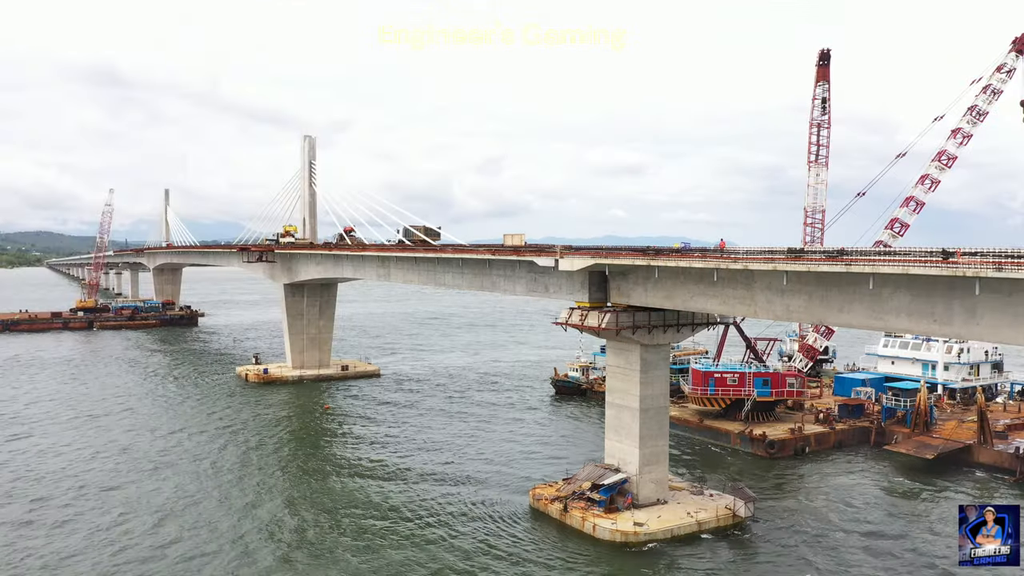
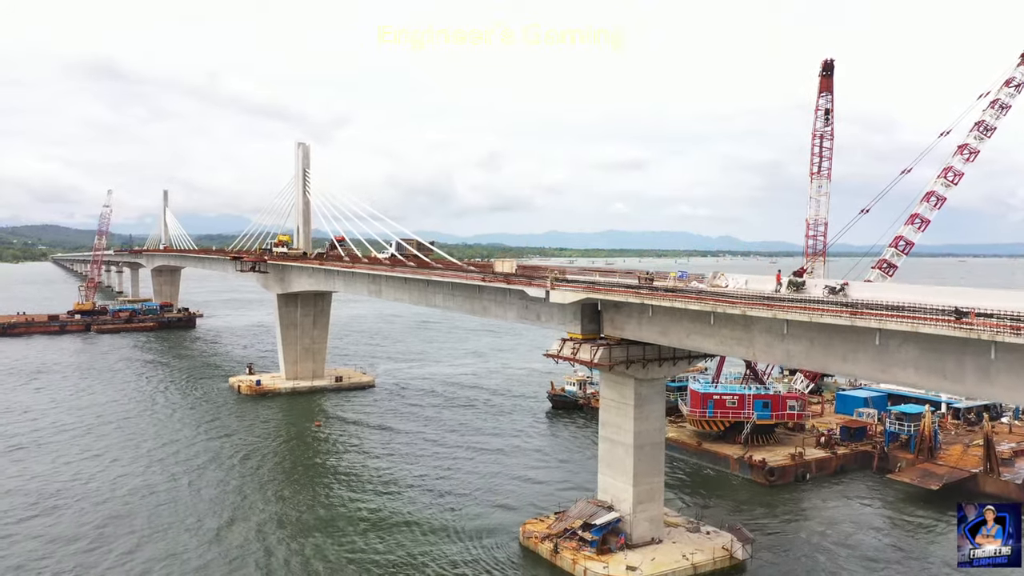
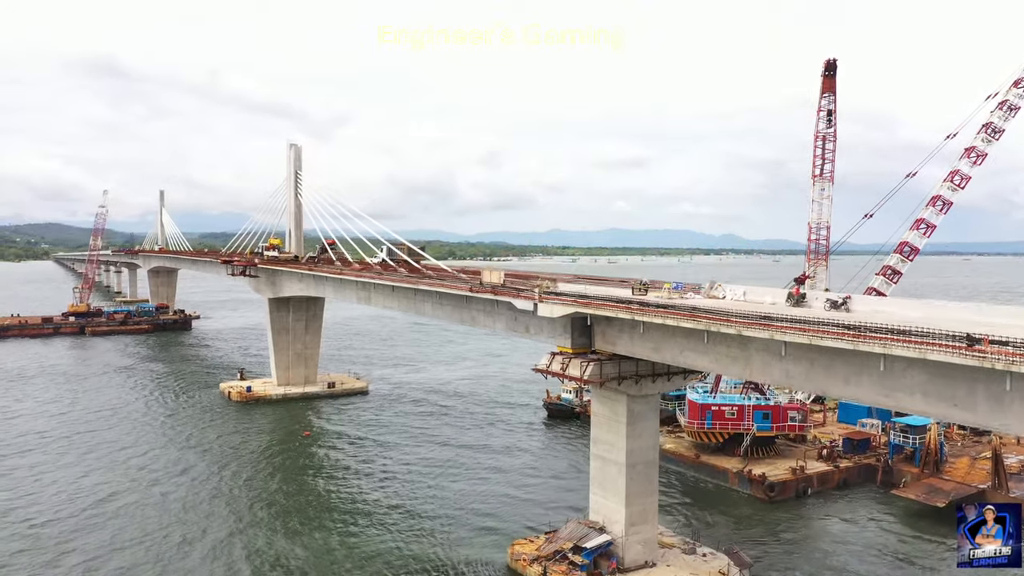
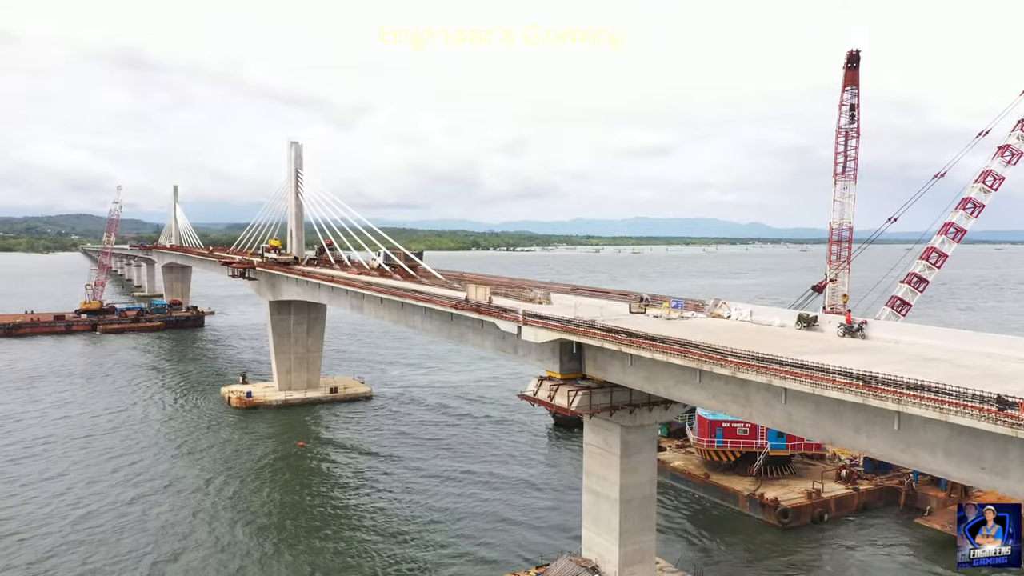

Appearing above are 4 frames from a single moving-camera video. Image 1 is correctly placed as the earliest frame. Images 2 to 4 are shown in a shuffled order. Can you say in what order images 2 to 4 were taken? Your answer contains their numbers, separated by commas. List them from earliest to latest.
2, 3, 4
